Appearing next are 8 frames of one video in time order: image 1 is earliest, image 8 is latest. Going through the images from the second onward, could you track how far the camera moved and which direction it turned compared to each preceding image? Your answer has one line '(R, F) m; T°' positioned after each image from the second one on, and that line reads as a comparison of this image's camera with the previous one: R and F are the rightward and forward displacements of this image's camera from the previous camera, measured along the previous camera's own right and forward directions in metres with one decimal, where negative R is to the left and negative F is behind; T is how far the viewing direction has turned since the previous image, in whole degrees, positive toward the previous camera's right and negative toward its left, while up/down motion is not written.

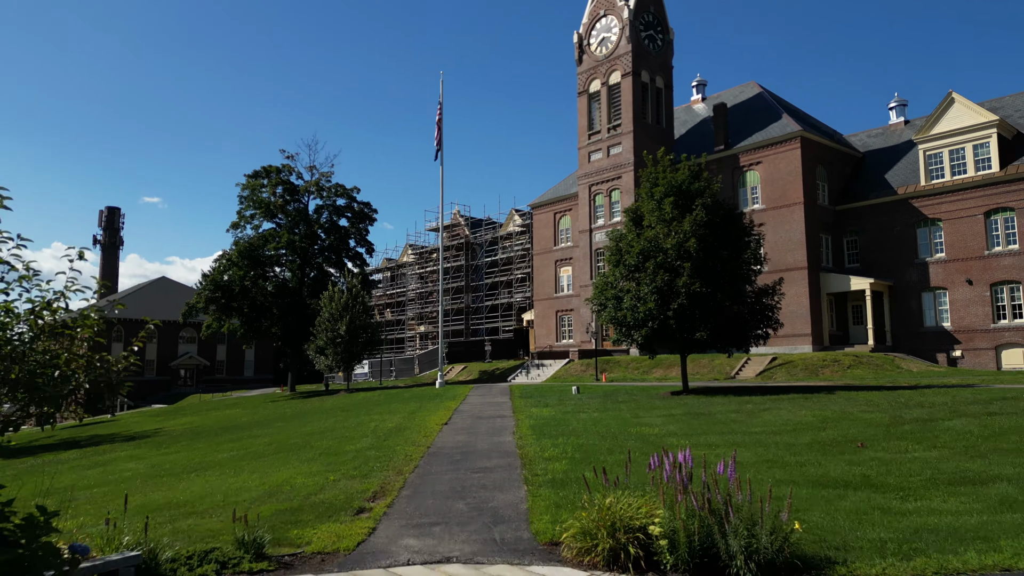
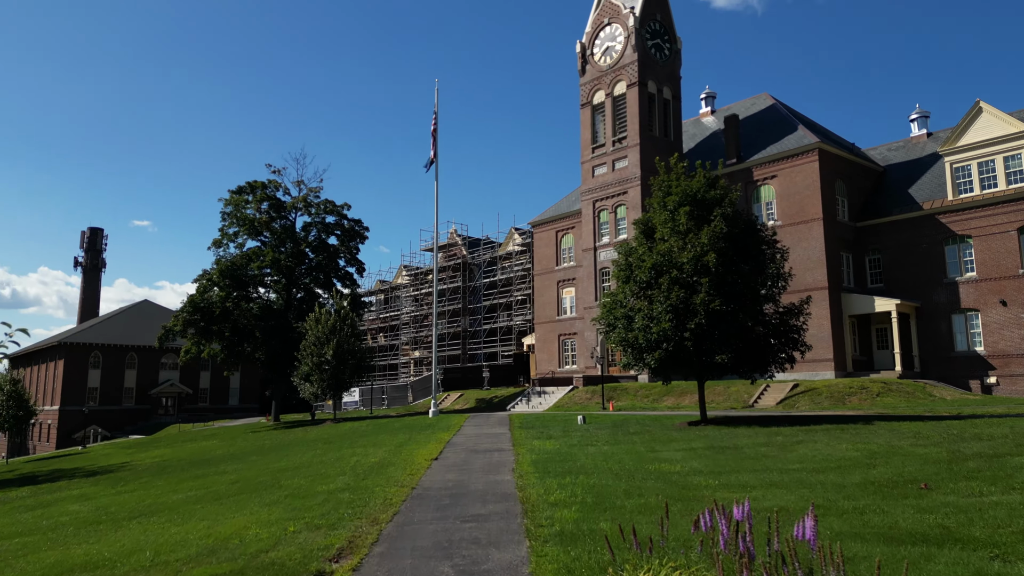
(0.0, +3.4) m; 0°
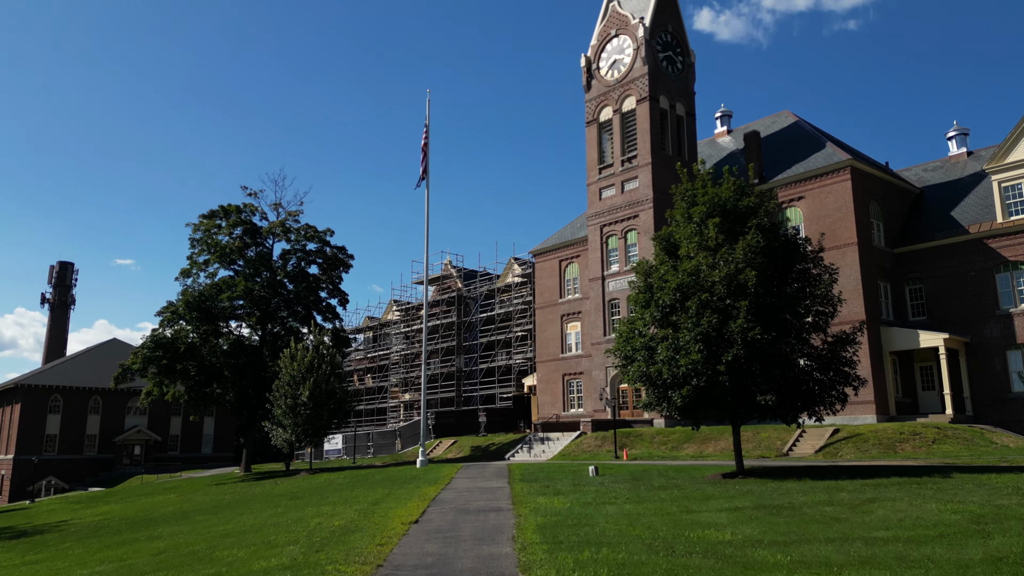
(0.0, +5.1) m; 0°
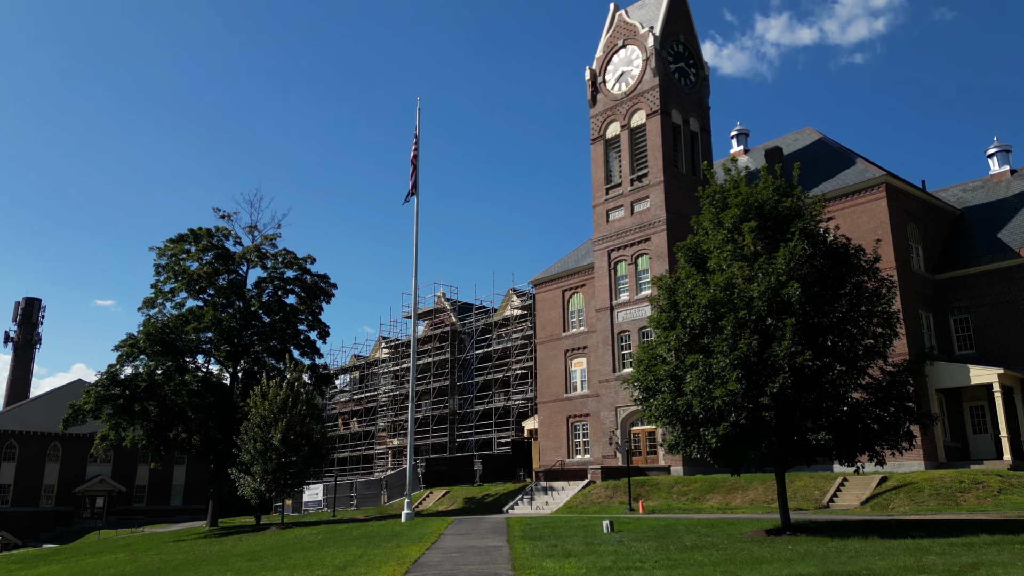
(0.0, +4.5) m; 0°
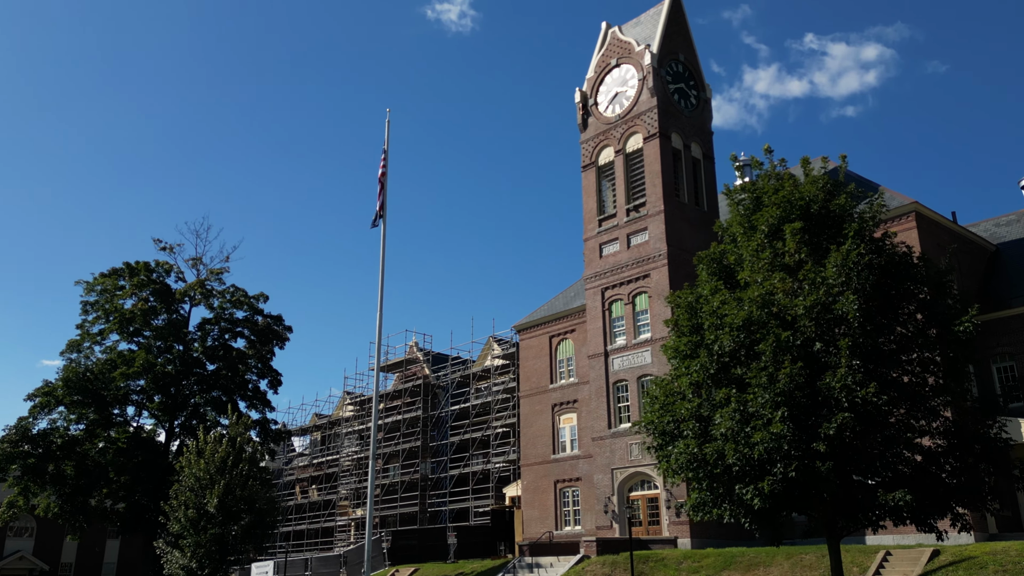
(-0.1, +5.0) m; +1°
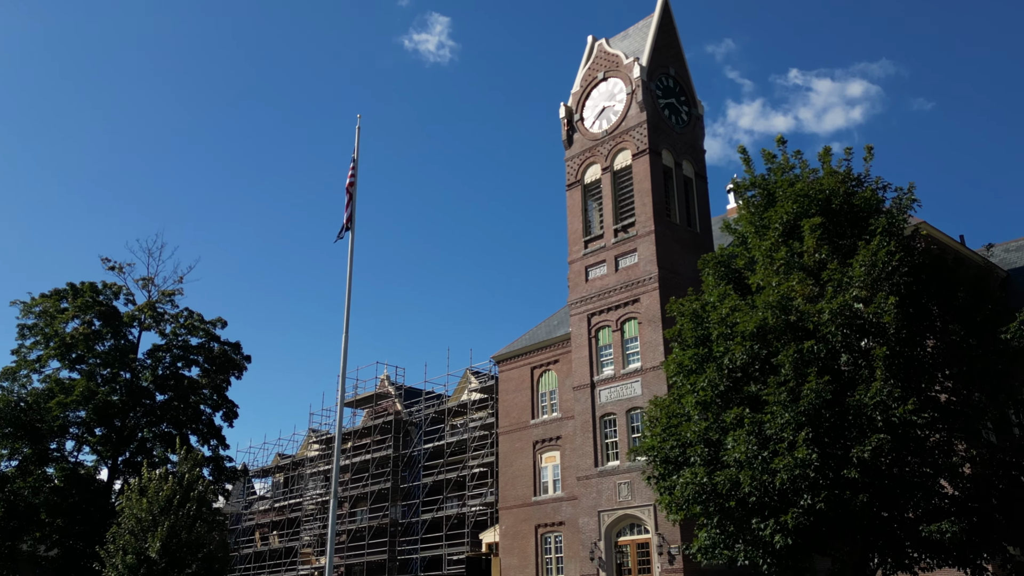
(0.0, +2.6) m; +1°
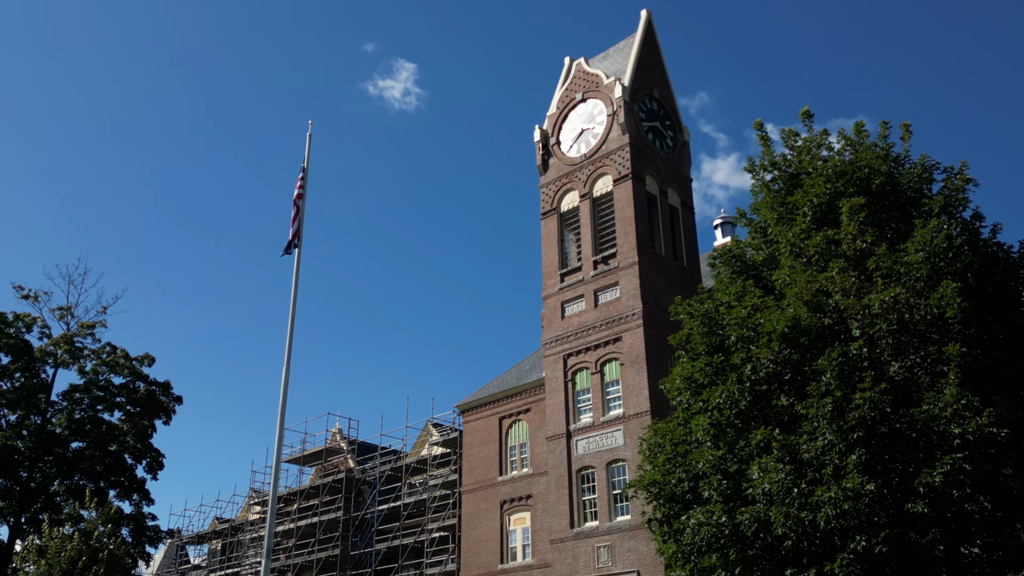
(-0.1, +3.3) m; +2°
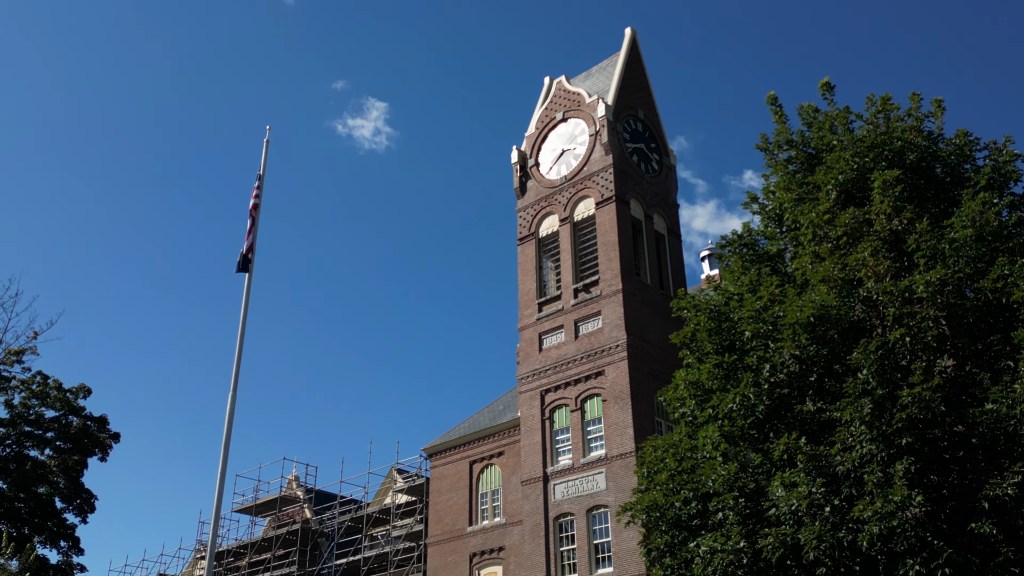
(0.0, +2.2) m; +2°
